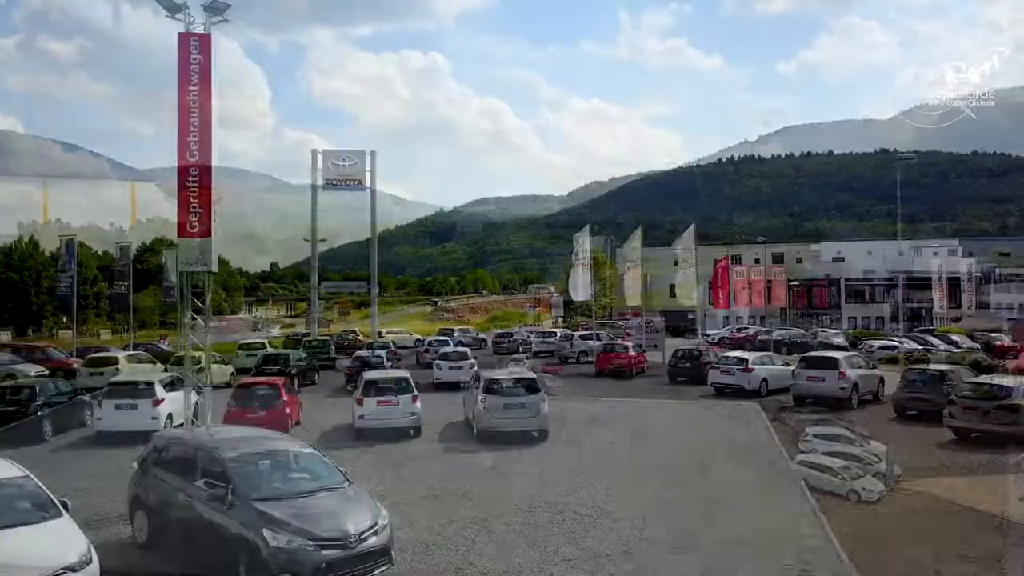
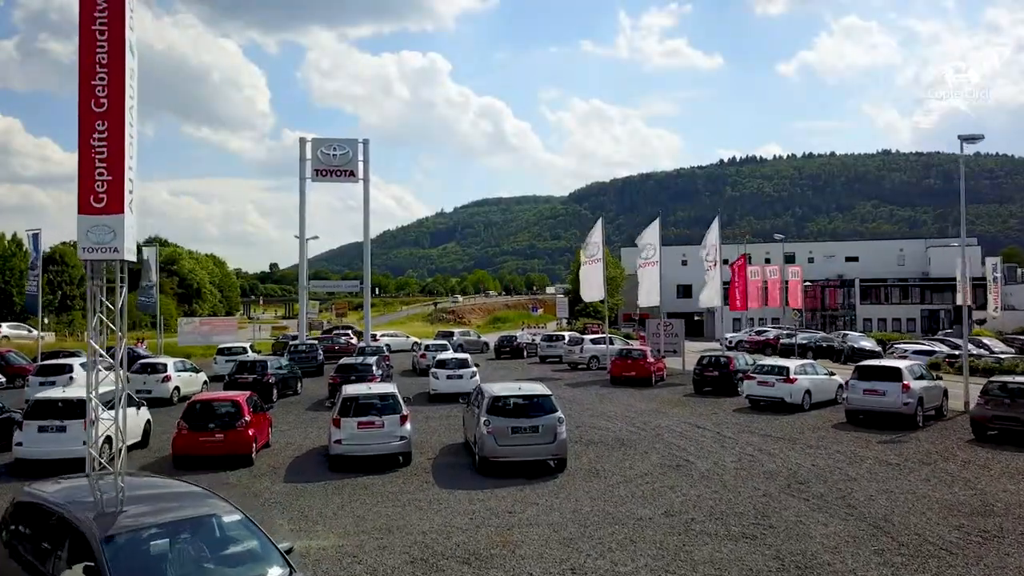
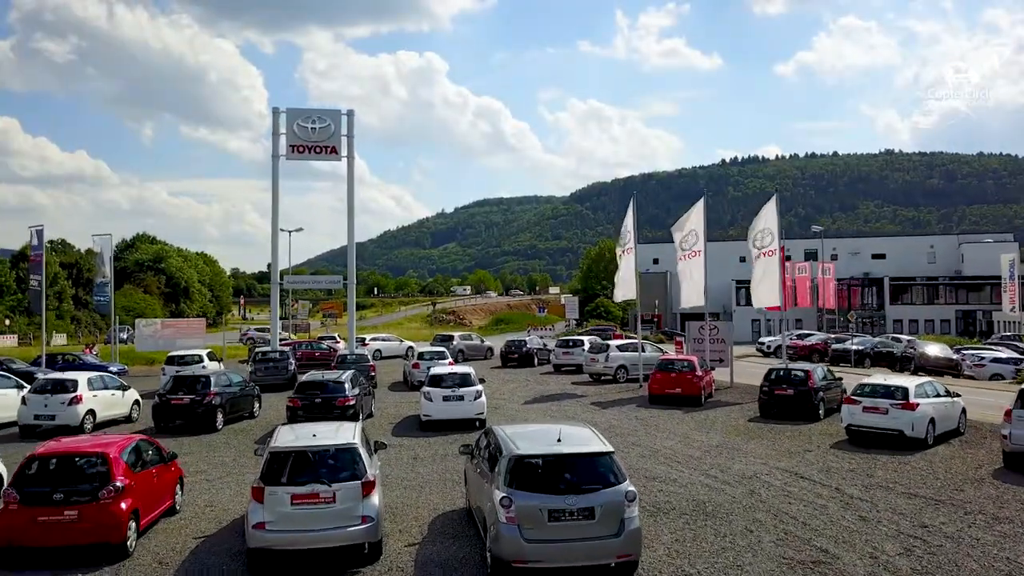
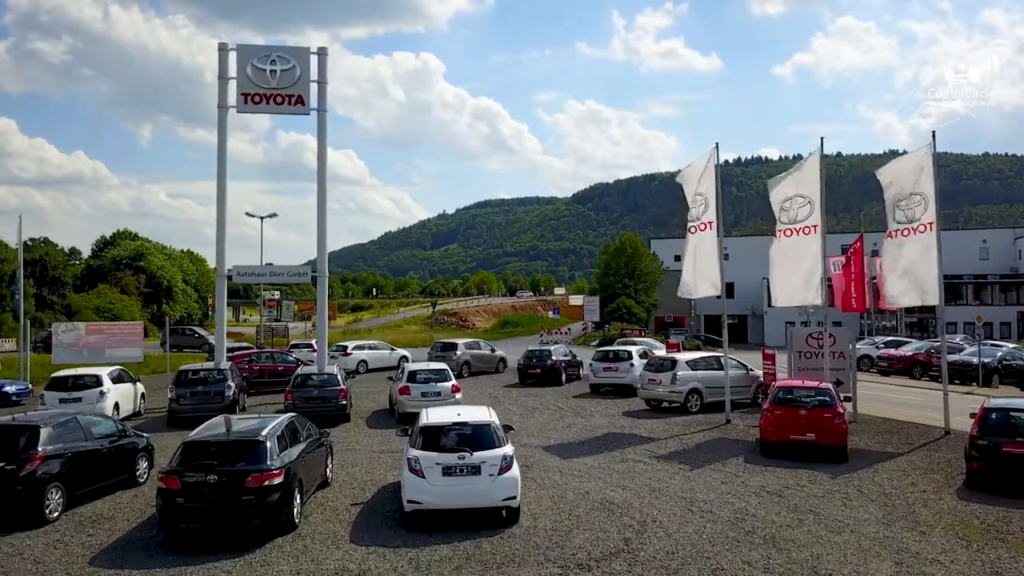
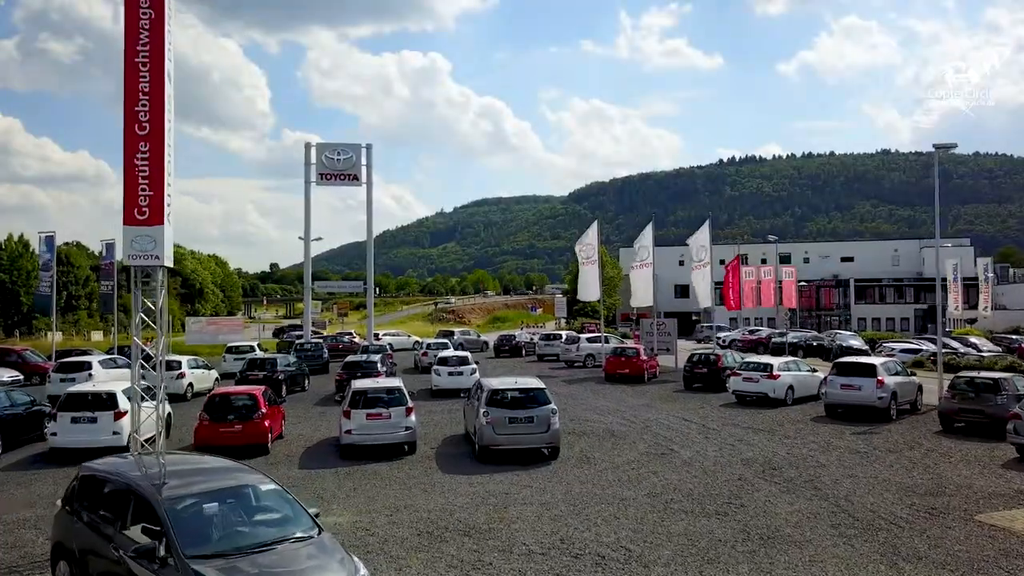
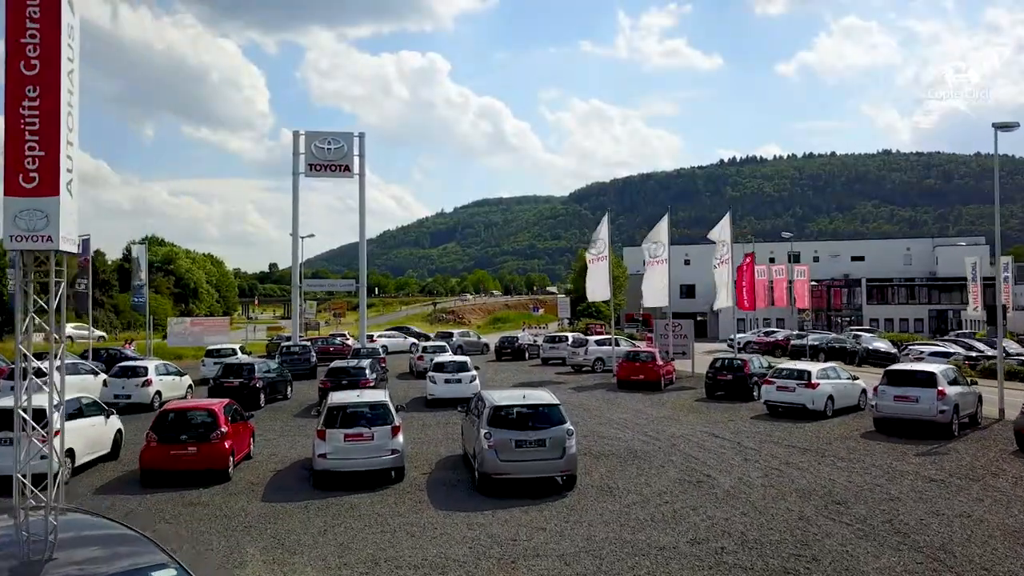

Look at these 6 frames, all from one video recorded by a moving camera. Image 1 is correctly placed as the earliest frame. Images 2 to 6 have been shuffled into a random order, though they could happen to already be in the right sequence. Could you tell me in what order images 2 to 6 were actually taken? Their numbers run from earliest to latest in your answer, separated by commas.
5, 2, 6, 3, 4
